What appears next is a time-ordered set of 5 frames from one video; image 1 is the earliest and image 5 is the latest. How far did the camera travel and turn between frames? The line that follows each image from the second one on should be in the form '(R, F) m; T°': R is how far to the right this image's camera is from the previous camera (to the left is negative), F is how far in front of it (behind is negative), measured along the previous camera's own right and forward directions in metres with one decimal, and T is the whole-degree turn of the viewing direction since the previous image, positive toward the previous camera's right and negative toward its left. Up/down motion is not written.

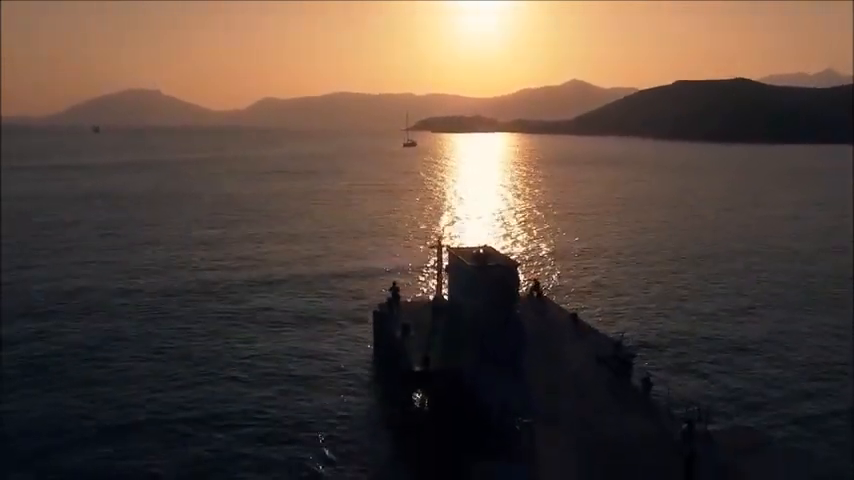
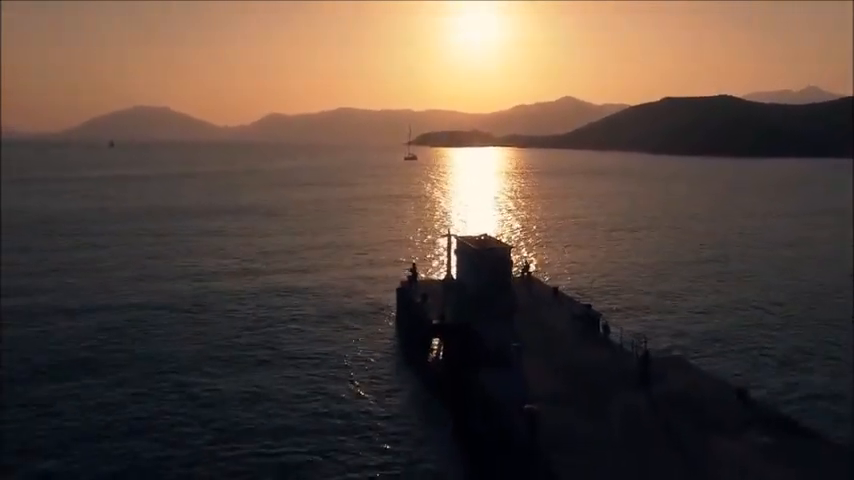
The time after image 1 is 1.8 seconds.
(-0.3, -2.8) m; 0°
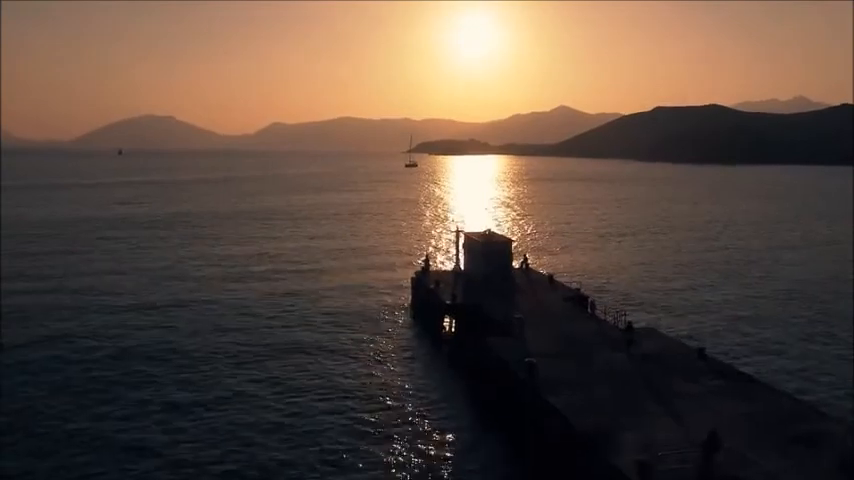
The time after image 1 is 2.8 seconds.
(-0.3, -2.2) m; 0°
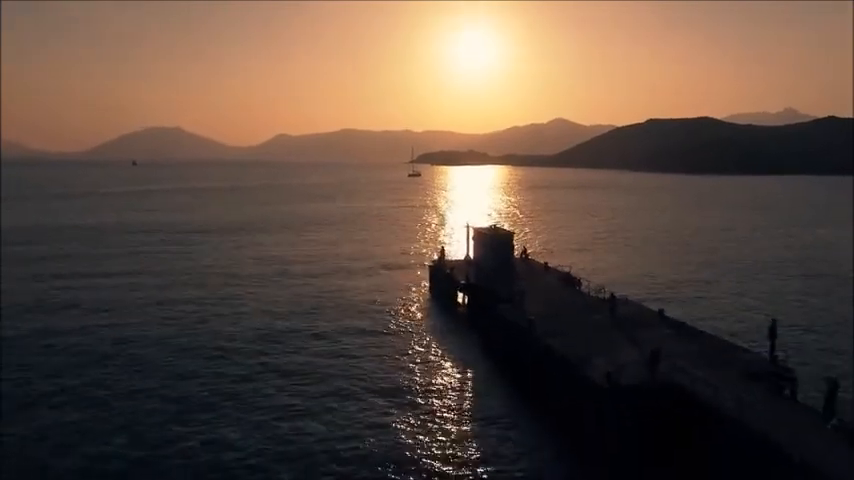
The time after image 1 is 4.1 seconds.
(-0.4, -2.8) m; 0°
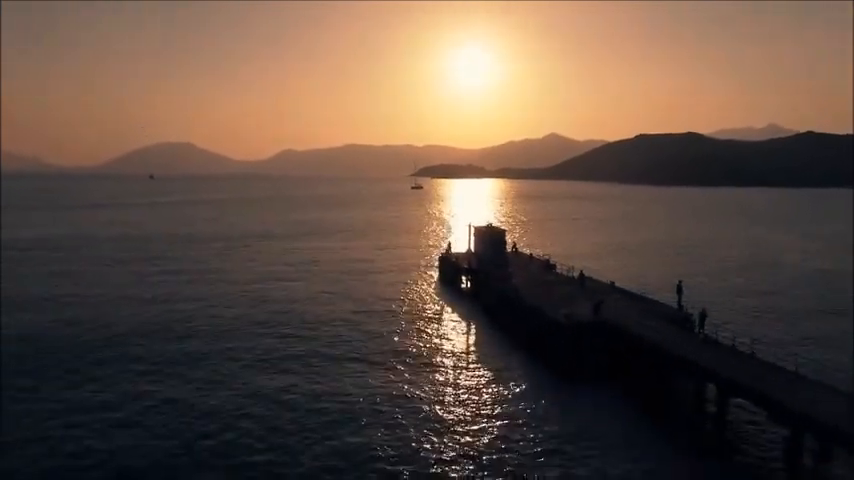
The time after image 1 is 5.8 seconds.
(-0.3, -4.1) m; 0°
